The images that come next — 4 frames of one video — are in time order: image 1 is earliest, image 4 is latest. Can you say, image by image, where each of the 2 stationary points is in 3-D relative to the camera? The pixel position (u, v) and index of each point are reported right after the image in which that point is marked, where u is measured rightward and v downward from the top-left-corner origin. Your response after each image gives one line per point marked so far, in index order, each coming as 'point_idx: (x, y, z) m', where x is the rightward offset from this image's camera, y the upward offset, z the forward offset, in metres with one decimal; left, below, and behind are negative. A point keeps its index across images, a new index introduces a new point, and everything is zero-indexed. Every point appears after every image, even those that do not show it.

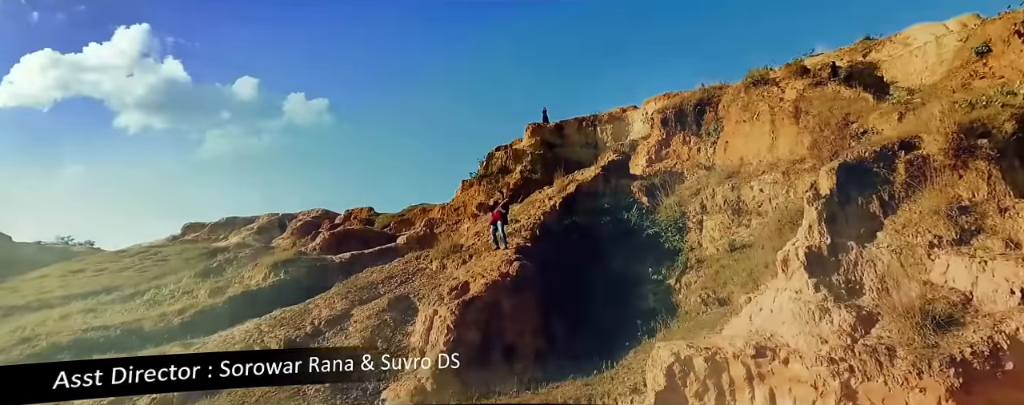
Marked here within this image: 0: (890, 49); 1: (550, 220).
0: (+12.4, +5.1, +17.5) m
1: (+0.8, -0.5, +12.1) m
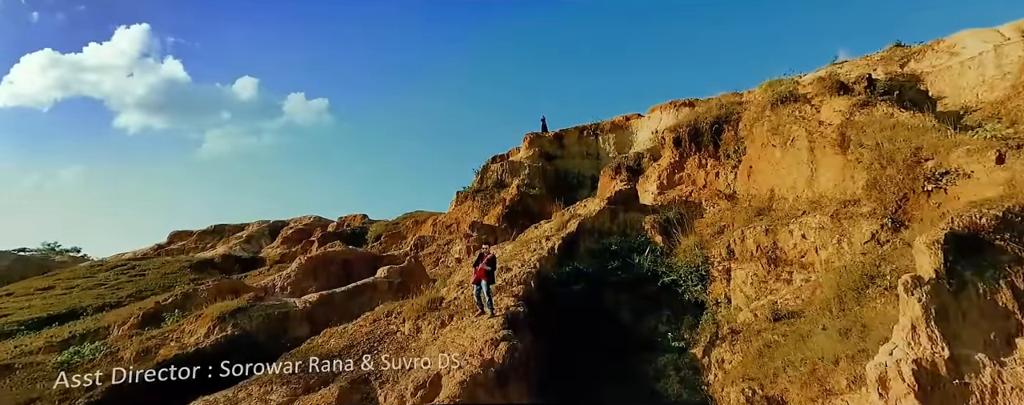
0: (+12.2, +4.2, +15.6) m
1: (+0.7, -1.3, +10.2) m
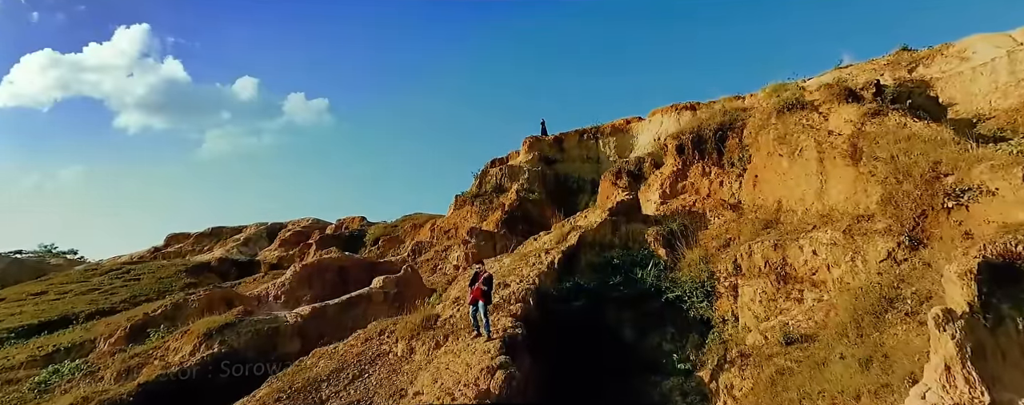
0: (+12.2, +3.9, +15.2) m
1: (+0.6, -1.5, +9.8) m
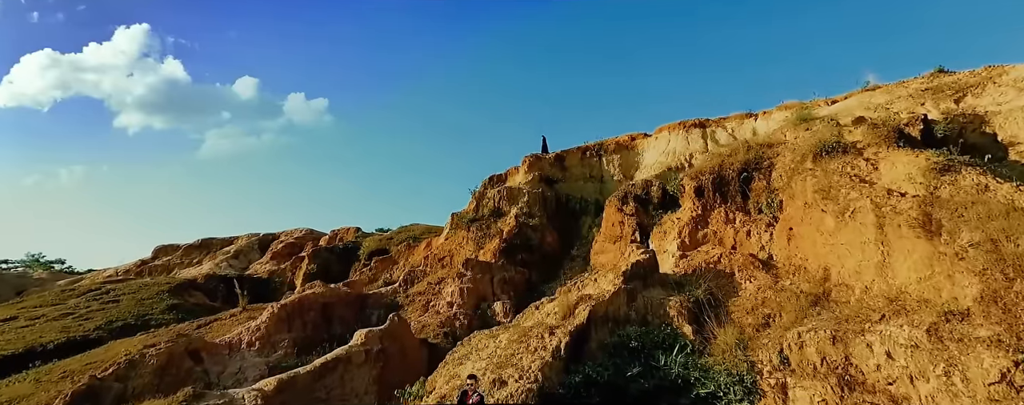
0: (+12.2, +2.7, +13.5) m
1: (+0.6, -2.7, +8.0) m
